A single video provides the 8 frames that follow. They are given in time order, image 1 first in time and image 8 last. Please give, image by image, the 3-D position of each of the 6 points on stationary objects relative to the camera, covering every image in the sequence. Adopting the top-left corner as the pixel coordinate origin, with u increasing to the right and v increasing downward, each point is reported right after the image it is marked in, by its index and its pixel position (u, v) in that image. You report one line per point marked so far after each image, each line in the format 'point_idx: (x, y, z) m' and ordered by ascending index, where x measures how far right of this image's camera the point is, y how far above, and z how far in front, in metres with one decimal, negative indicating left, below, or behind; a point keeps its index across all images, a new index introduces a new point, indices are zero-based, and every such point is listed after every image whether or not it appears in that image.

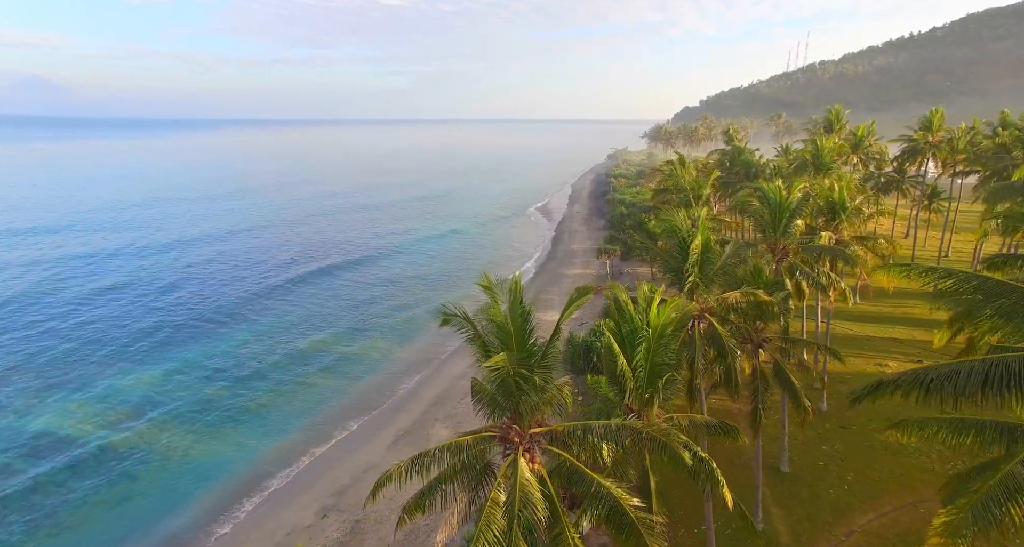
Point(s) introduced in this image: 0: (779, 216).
0: (+9.2, +1.9, +19.0) m
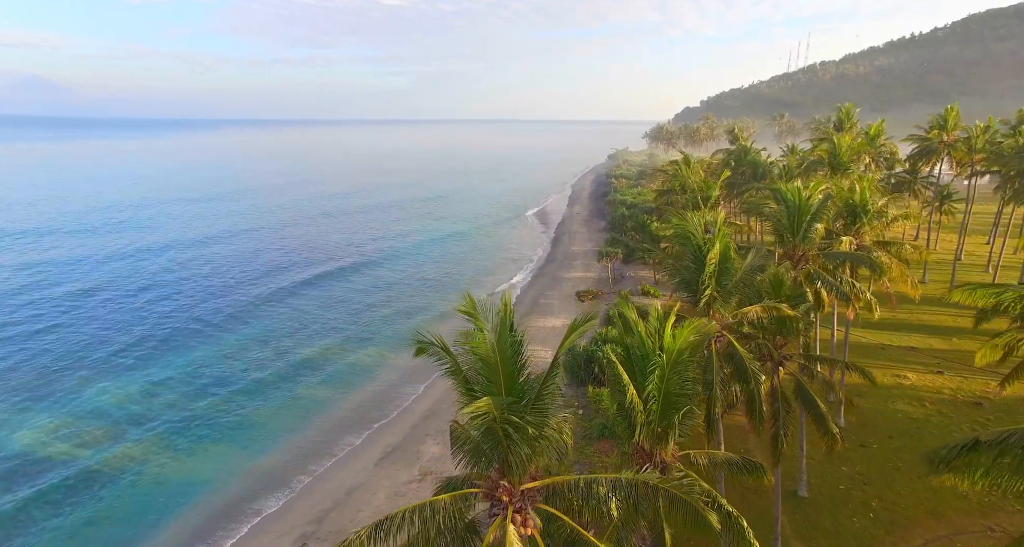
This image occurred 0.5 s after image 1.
0: (+9.0, +1.6, +17.5) m
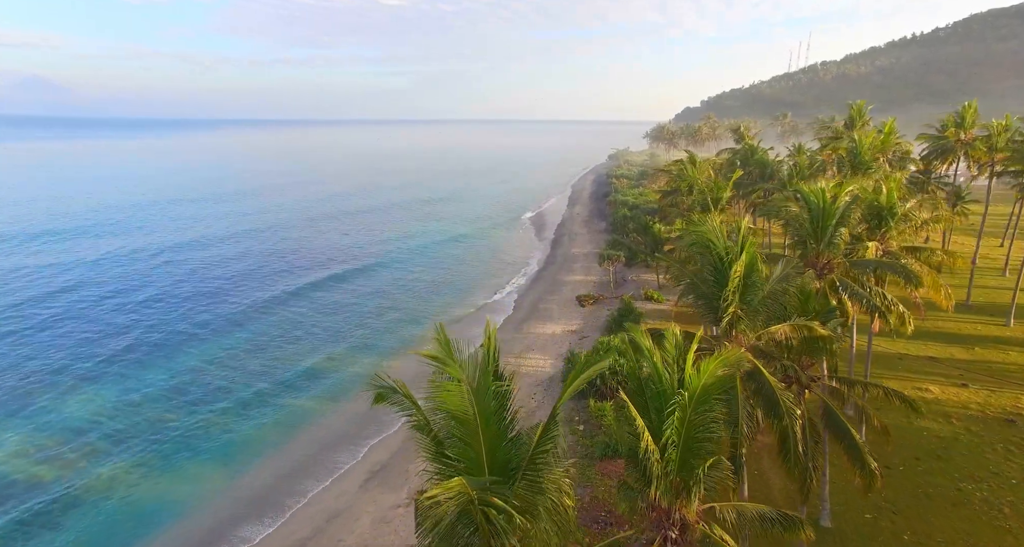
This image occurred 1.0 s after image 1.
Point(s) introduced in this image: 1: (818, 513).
0: (+8.9, +1.4, +15.9) m
1: (+9.2, -7.2, +16.6) m
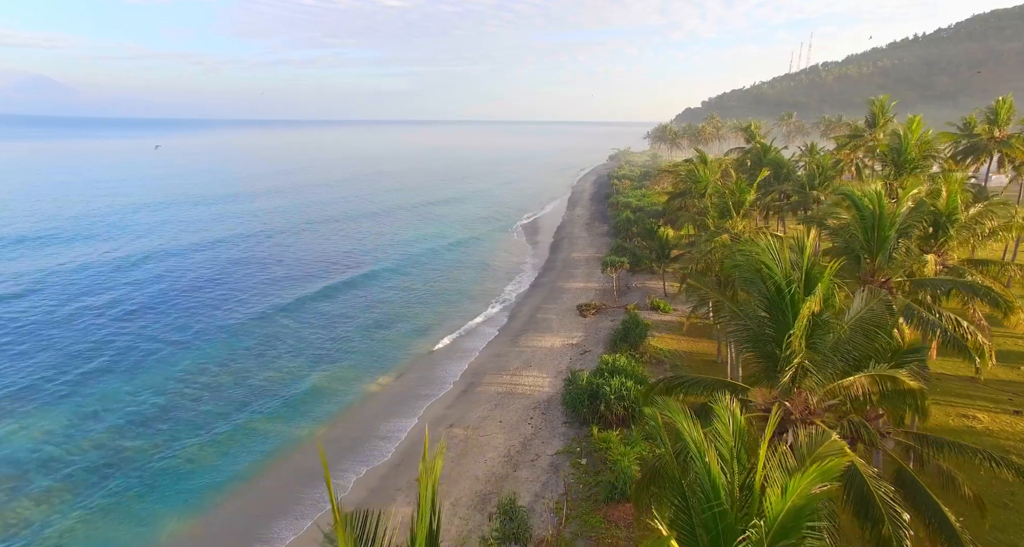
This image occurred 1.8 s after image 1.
0: (+8.7, +0.9, +13.2) m
1: (+8.9, -7.7, +13.9) m
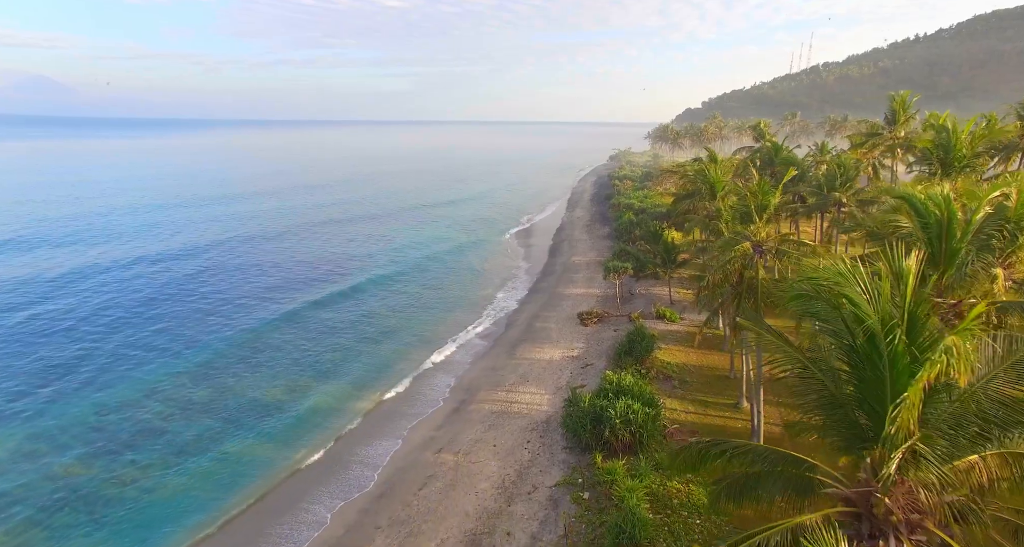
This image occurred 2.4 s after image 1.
0: (+8.5, +0.5, +10.9) m
1: (+8.7, -8.1, +11.6) m
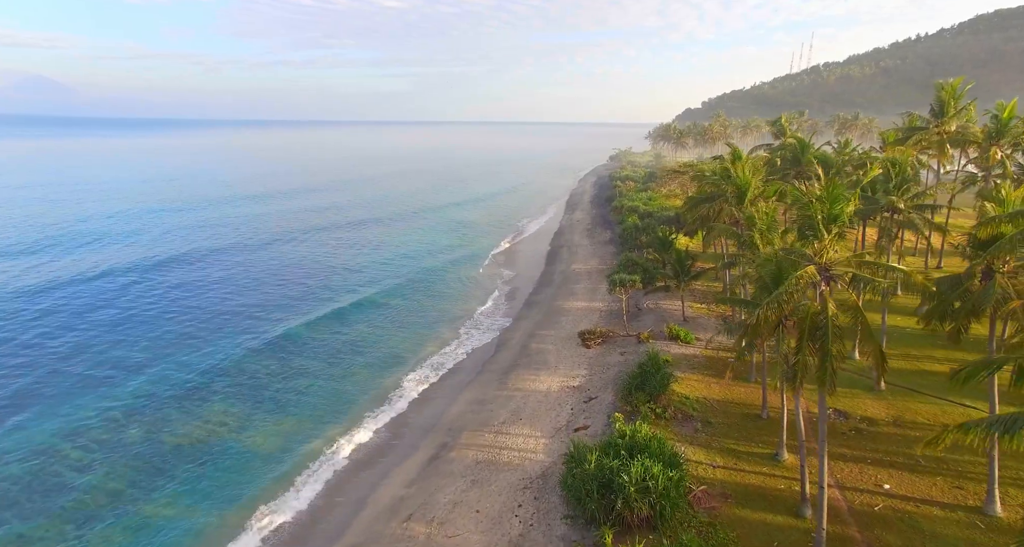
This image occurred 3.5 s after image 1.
0: (+8.1, -0.3, +6.5) m
1: (+8.3, -8.9, +7.2) m
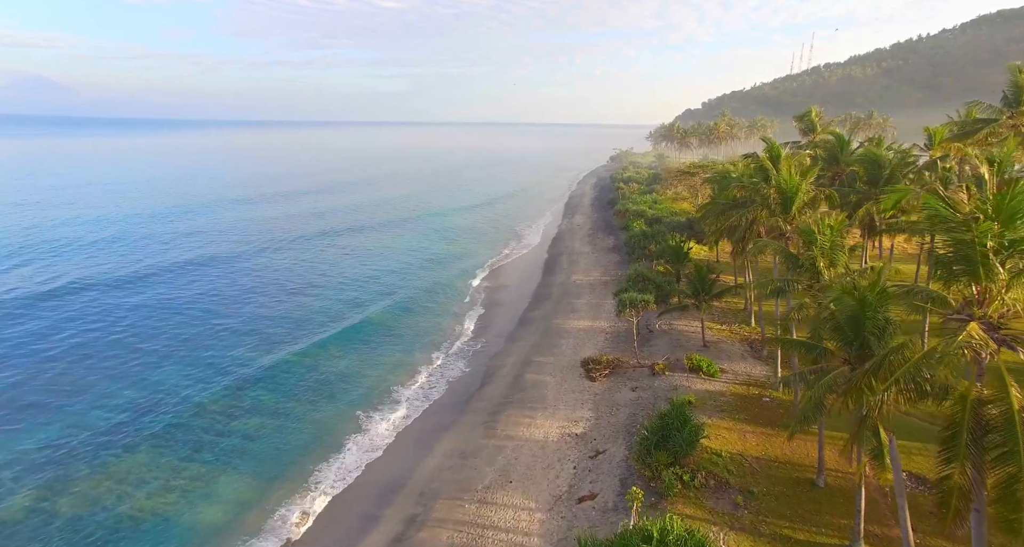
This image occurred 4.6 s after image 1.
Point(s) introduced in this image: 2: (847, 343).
0: (+7.7, -1.2, +1.6) m
1: (+7.9, -9.8, +2.2) m
2: (+8.1, -1.7, +13.3) m
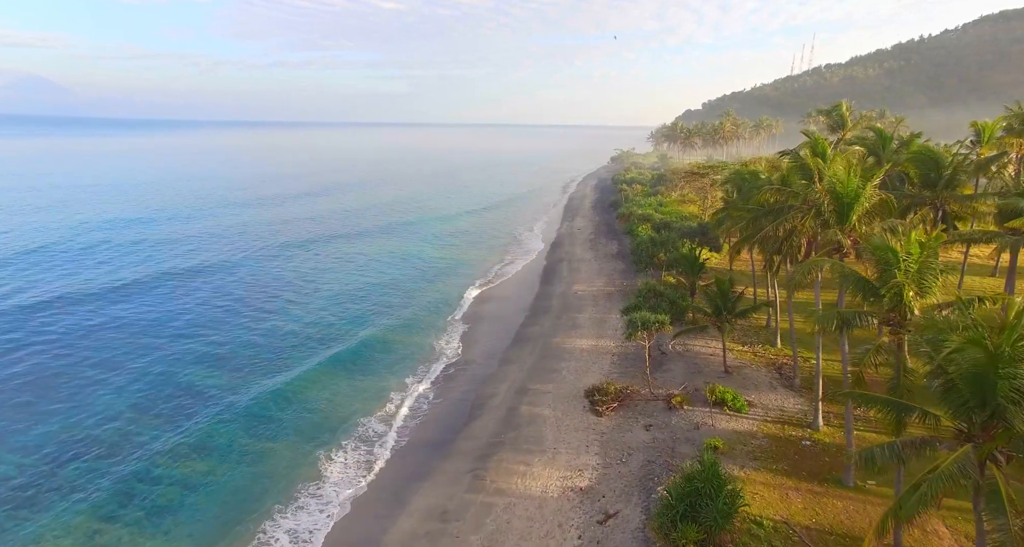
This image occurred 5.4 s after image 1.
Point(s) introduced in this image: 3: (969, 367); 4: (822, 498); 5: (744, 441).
0: (+7.5, -1.9, -2.2) m
1: (+7.7, -10.5, -1.6) m
2: (+7.8, -2.4, +9.6) m
3: (+7.7, -1.6, +9.3) m
4: (+9.3, -6.7, +16.4) m
5: (+8.3, -6.0, +19.7) m
